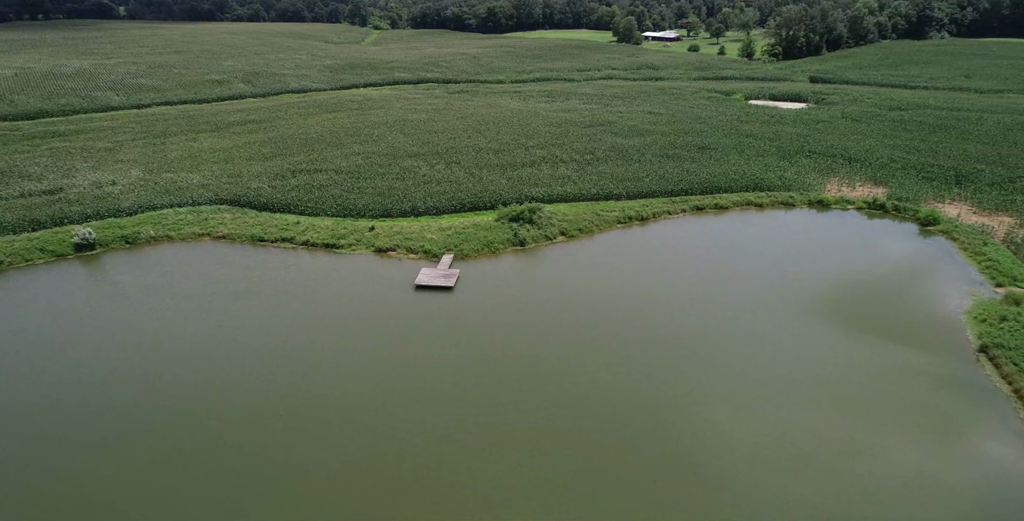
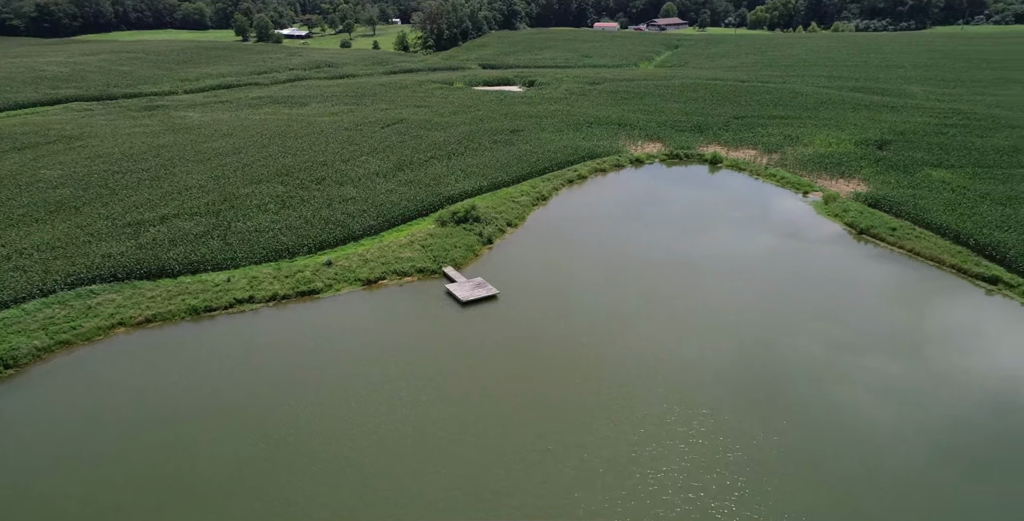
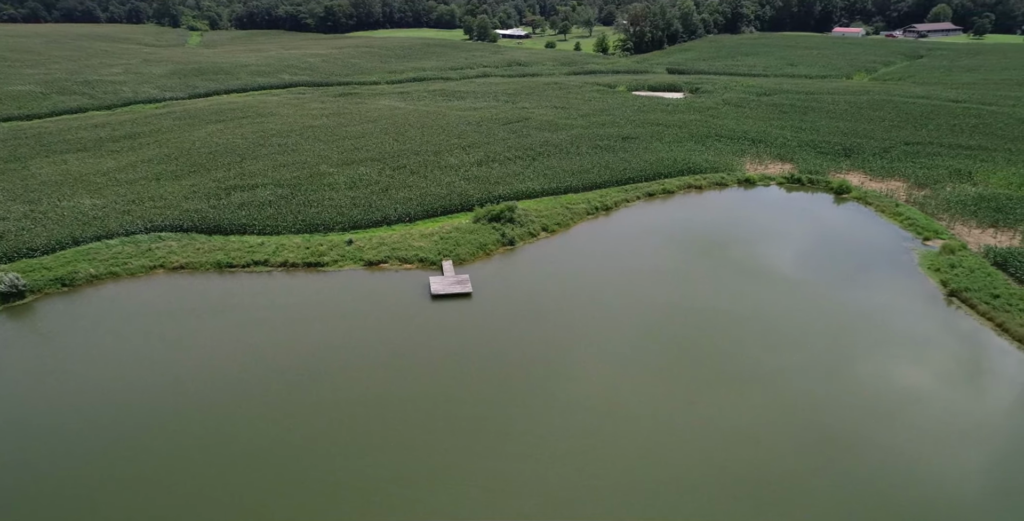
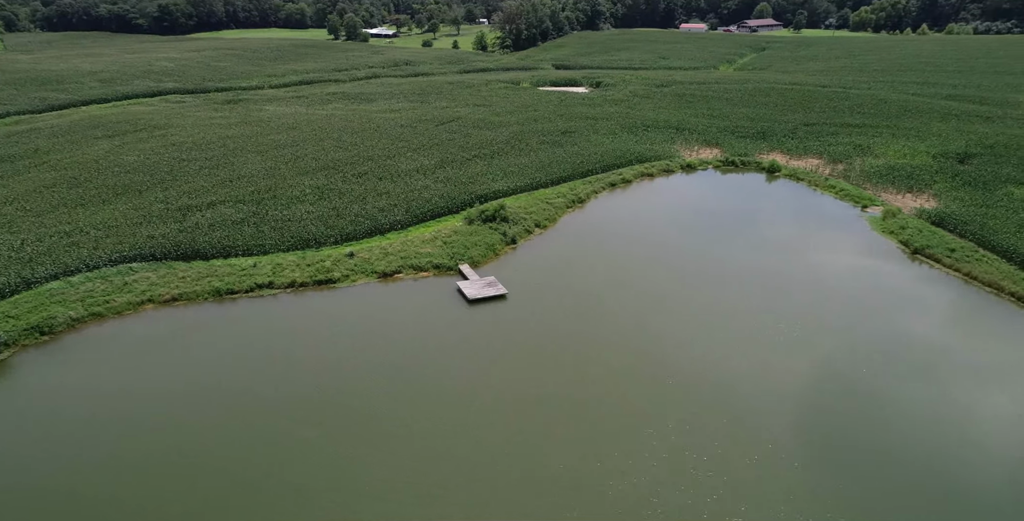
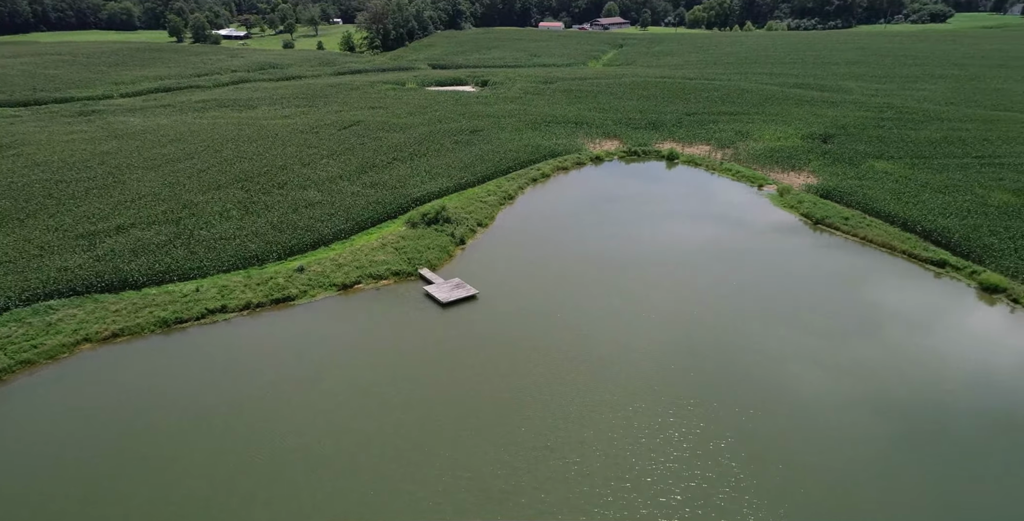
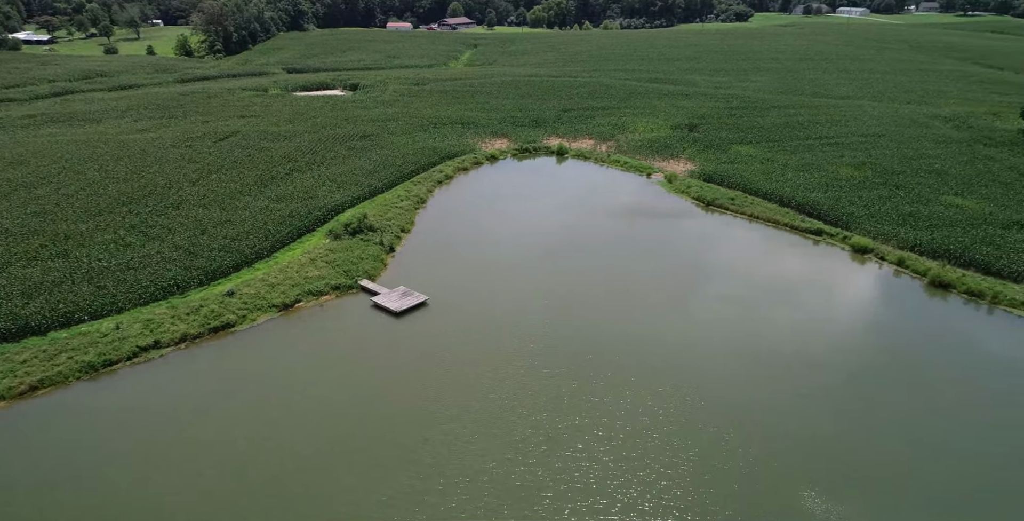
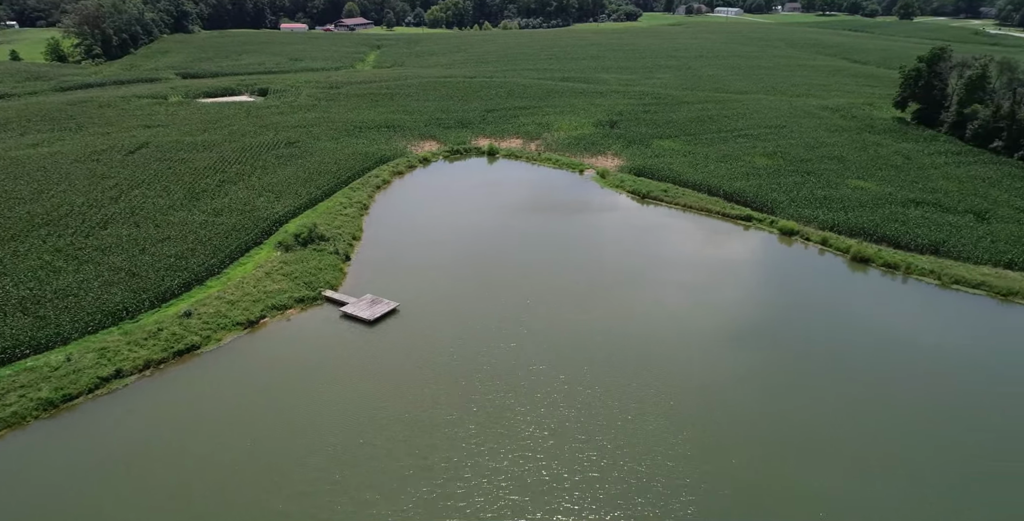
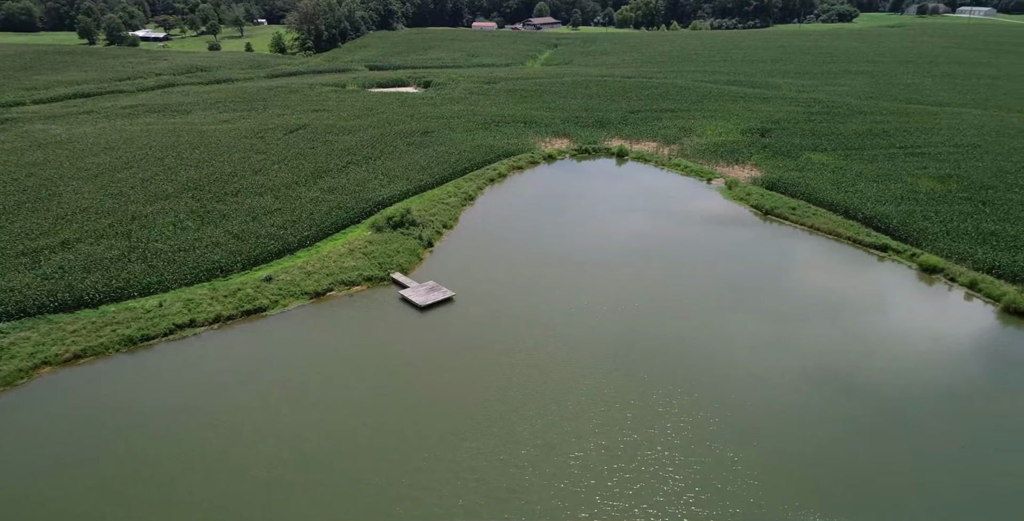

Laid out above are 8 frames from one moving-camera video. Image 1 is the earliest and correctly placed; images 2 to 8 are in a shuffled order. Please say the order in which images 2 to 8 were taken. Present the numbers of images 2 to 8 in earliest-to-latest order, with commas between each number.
3, 4, 2, 5, 8, 6, 7
